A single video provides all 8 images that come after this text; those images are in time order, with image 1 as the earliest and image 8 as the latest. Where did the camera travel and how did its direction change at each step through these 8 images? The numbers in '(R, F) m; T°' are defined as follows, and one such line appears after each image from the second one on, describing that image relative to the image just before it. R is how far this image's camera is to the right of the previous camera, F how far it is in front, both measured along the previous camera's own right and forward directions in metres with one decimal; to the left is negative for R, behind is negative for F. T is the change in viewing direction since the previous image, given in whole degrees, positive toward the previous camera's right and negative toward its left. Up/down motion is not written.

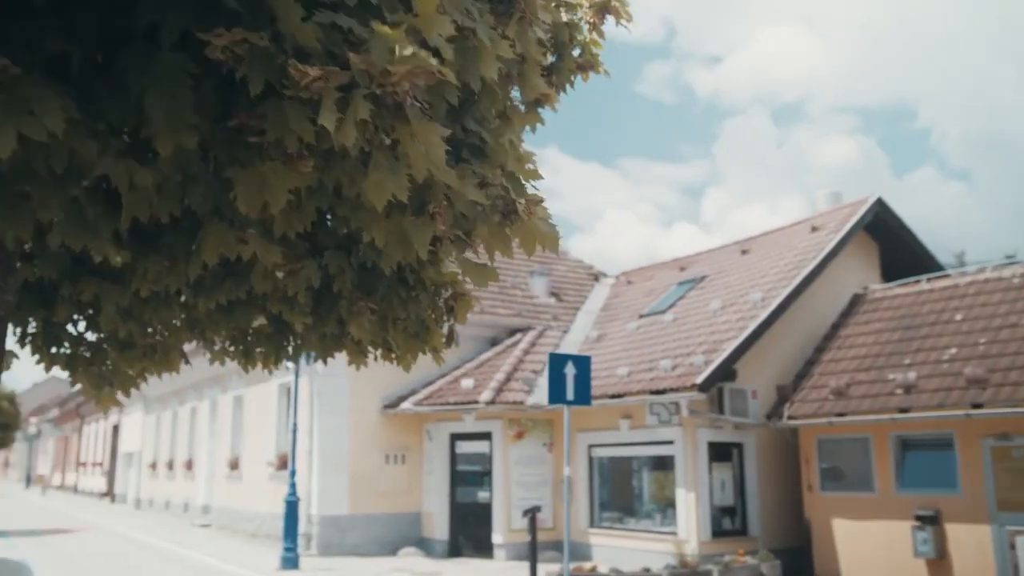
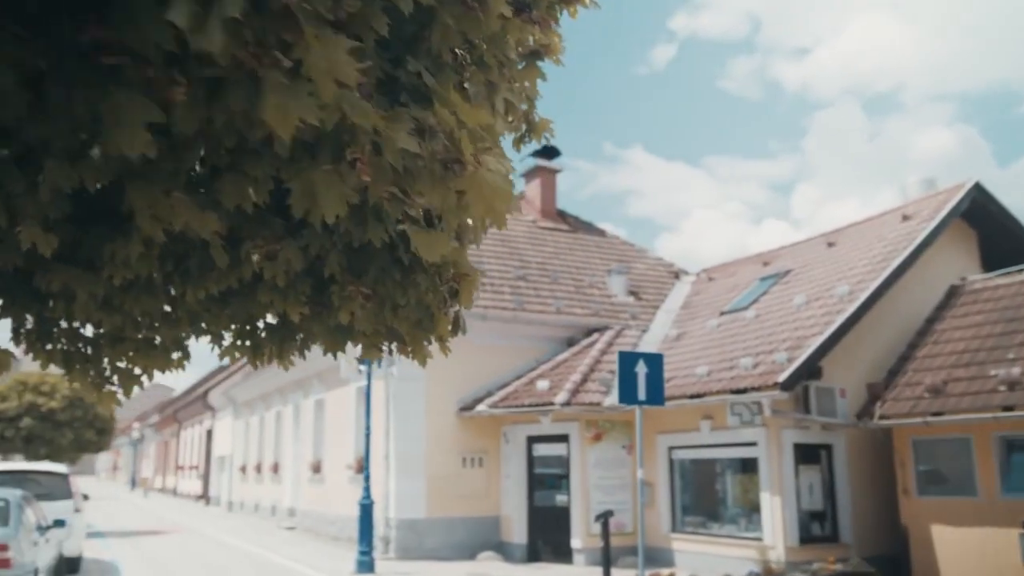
(+0.2, +0.3) m; -6°
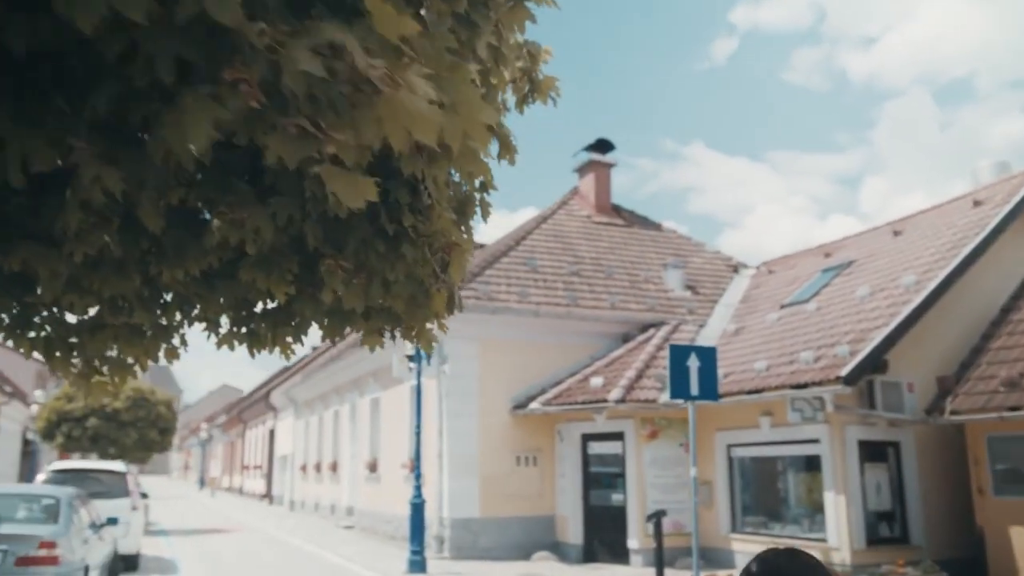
(+0.2, +0.3) m; -4°
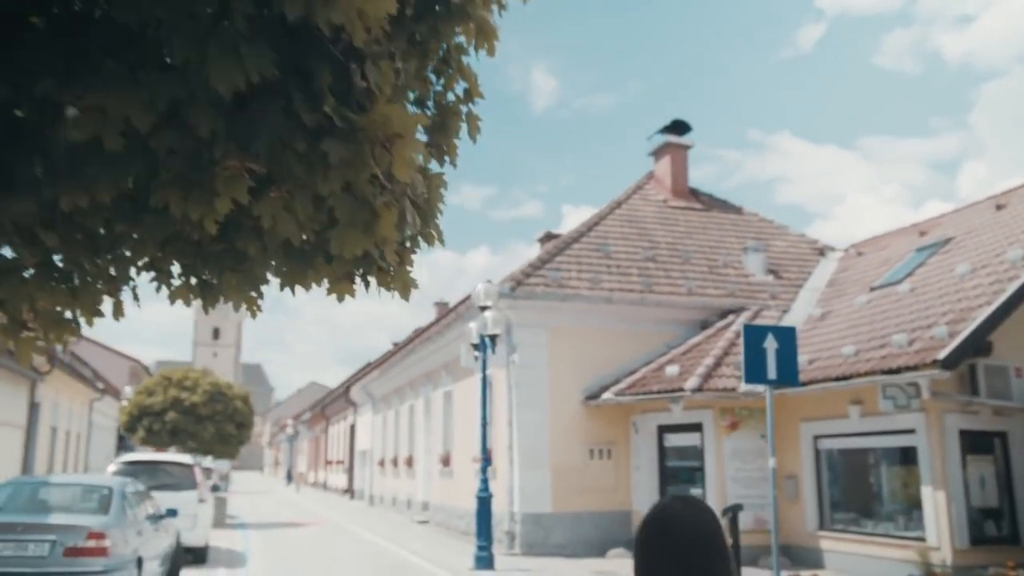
(+0.3, +0.6) m; -5°
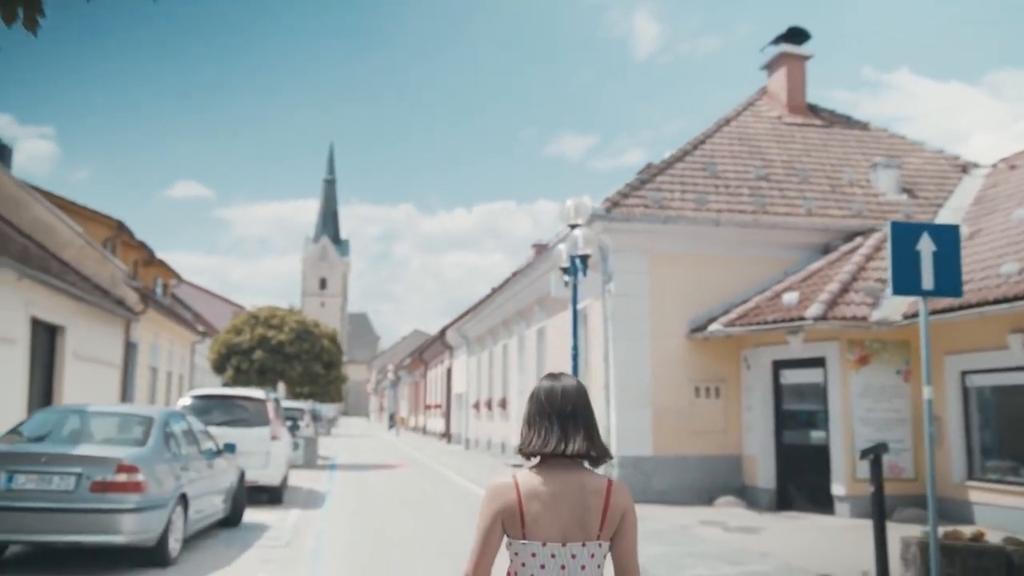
(+0.1, +1.6) m; -7°
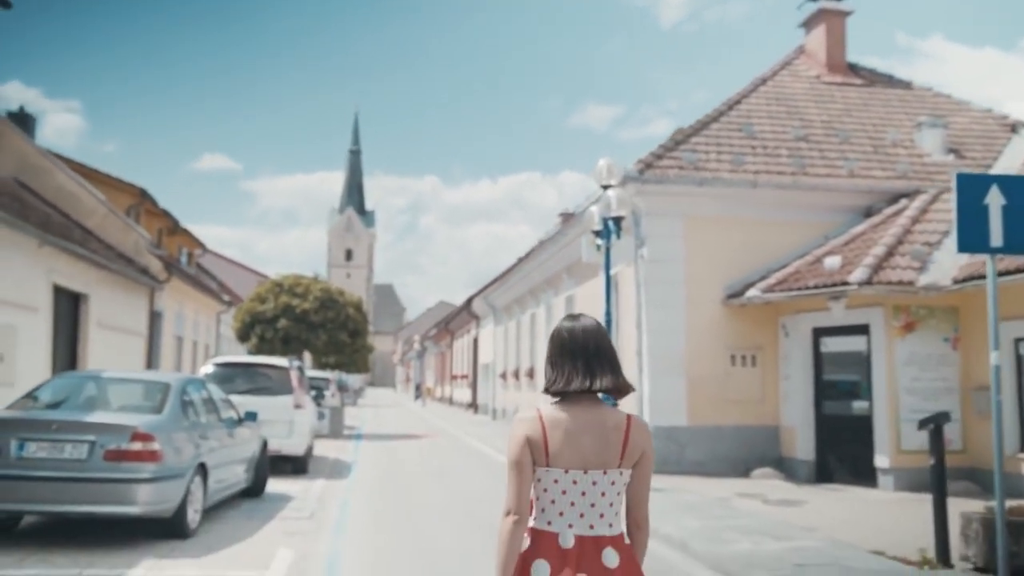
(-0.1, +0.5) m; -2°
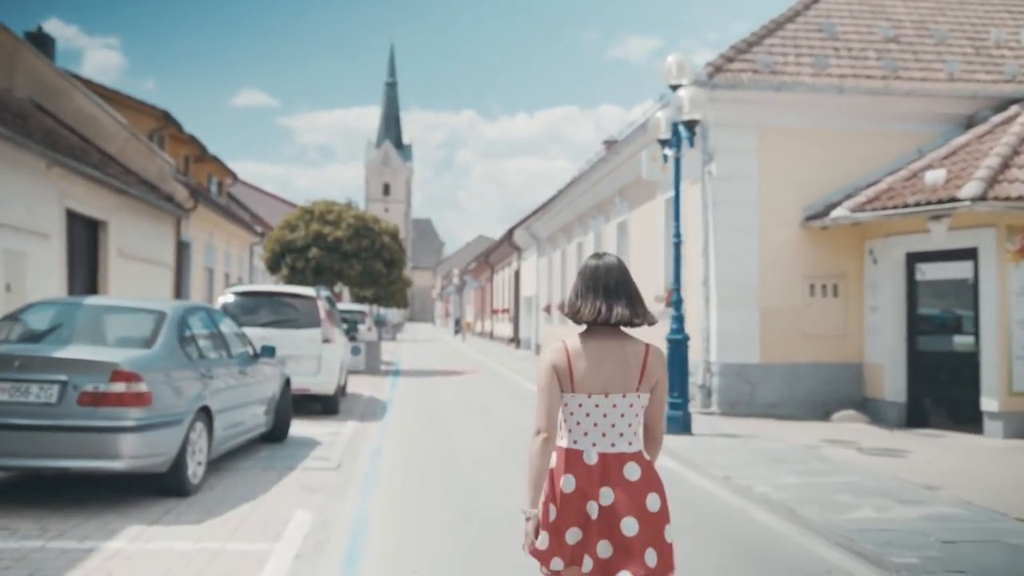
(-0.2, +1.5) m; -2°
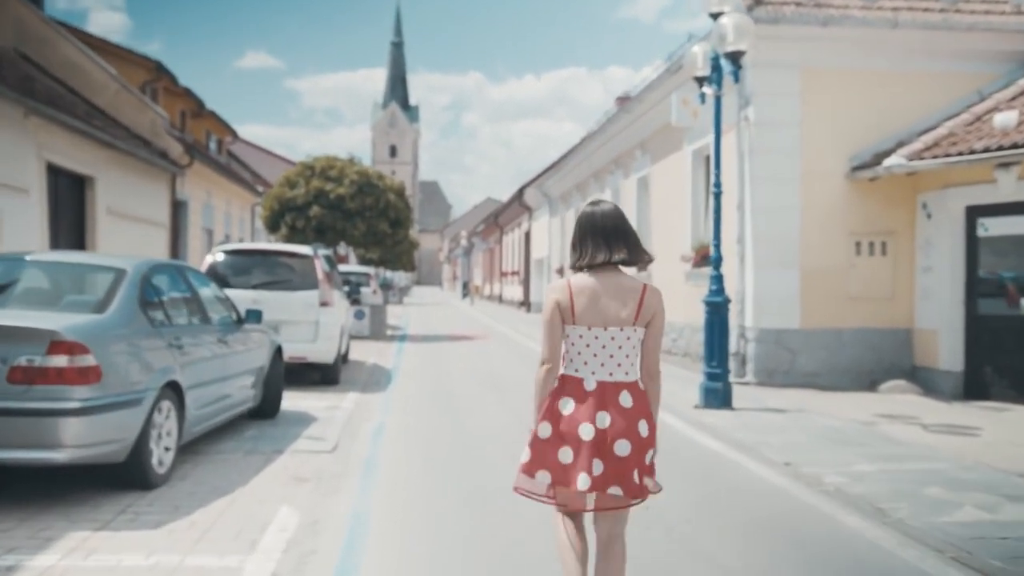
(-0.1, +1.2) m; 0°
